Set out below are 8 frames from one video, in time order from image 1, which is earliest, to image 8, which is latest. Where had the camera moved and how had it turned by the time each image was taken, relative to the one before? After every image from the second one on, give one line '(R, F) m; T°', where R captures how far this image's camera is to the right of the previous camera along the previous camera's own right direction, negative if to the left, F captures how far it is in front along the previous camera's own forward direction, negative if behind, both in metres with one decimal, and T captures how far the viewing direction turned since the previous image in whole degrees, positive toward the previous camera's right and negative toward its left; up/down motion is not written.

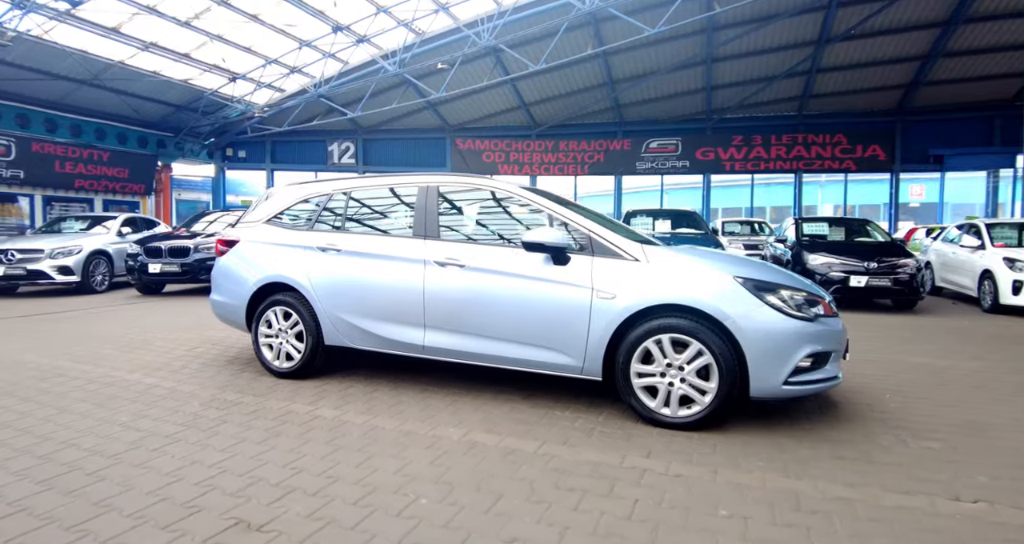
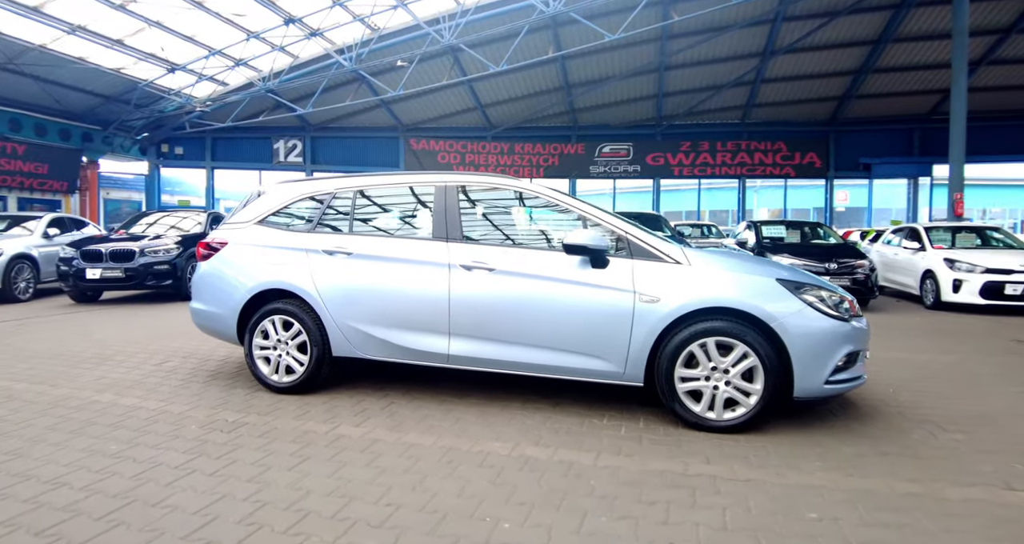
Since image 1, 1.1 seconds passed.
(-0.6, +0.2) m; +6°
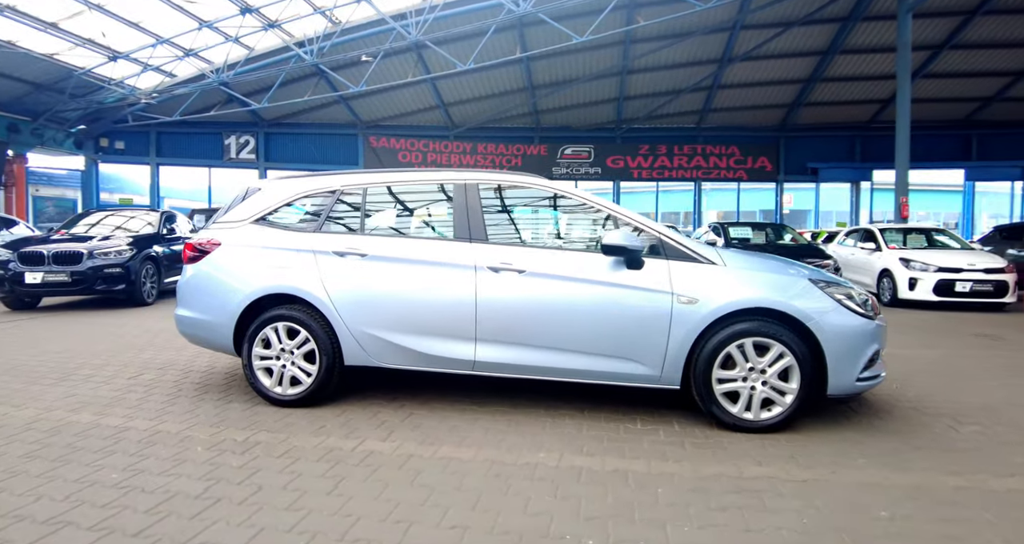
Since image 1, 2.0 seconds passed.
(-0.5, +0.2) m; +5°
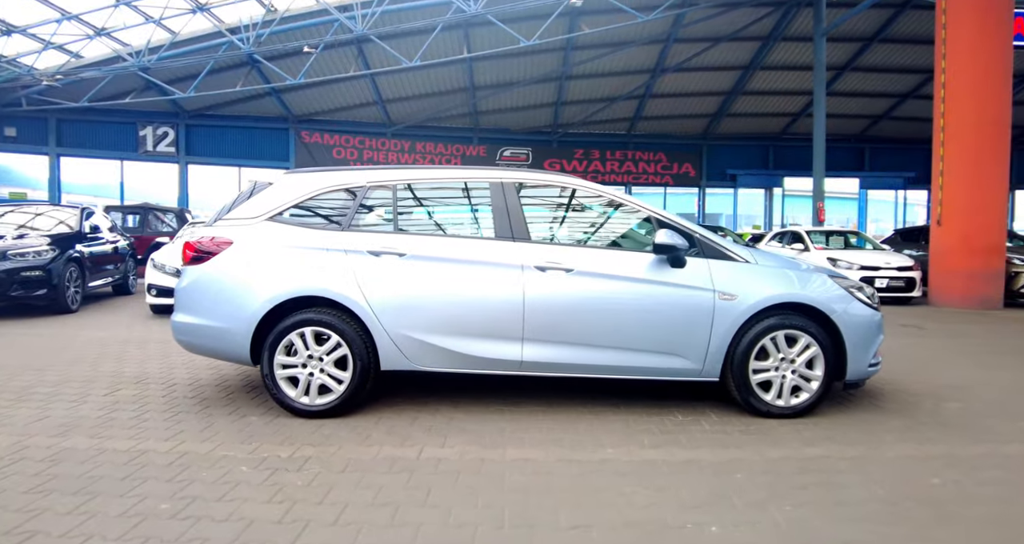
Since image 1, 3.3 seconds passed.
(-0.9, +0.1) m; +9°
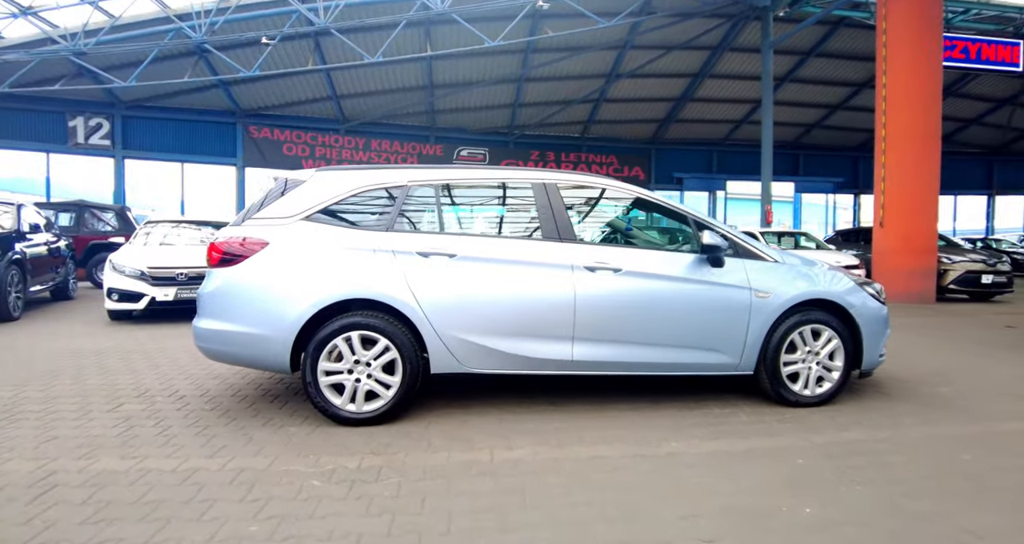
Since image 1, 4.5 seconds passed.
(-0.8, 0.0) m; +6°
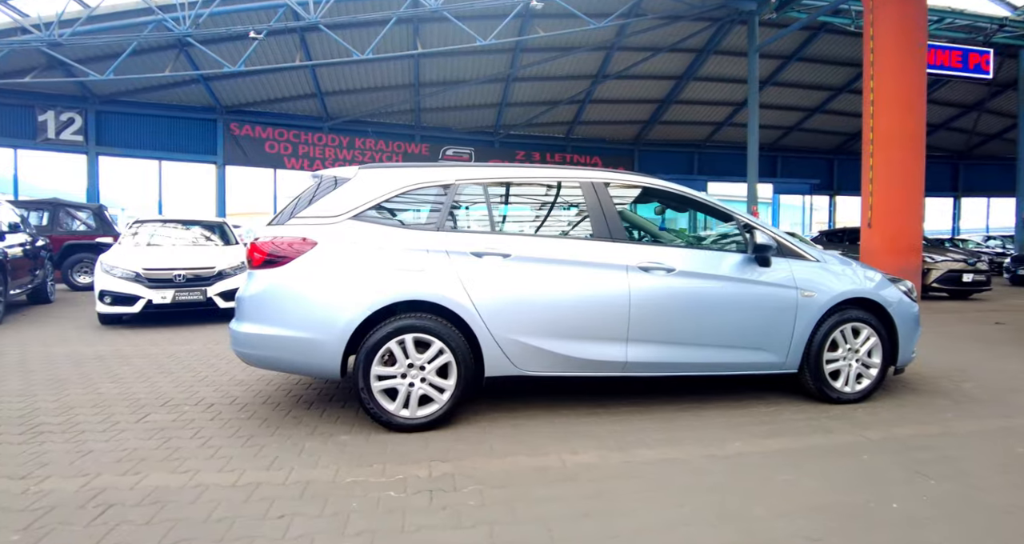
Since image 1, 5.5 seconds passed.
(-0.5, +0.1) m; +3°
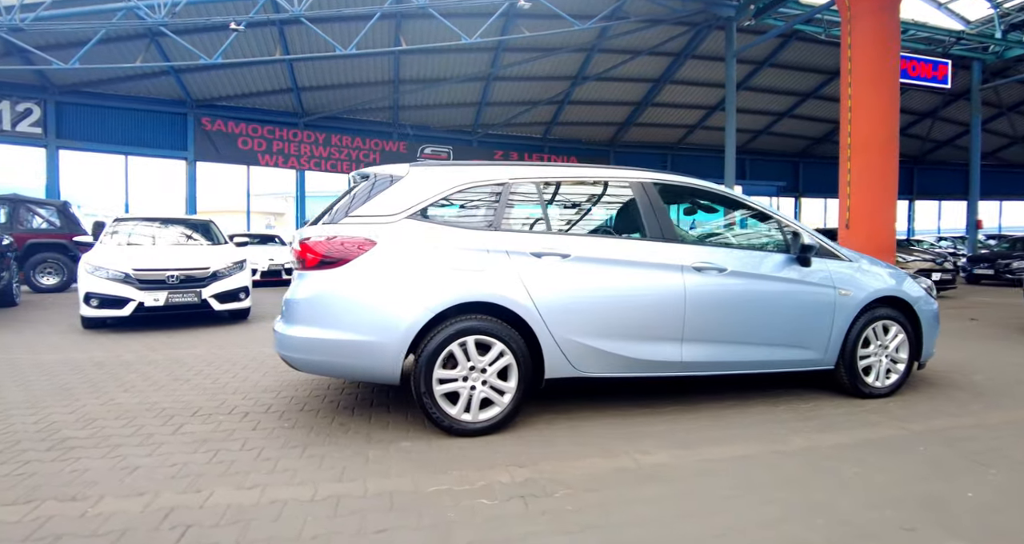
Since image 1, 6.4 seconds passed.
(-0.6, +0.1) m; +4°
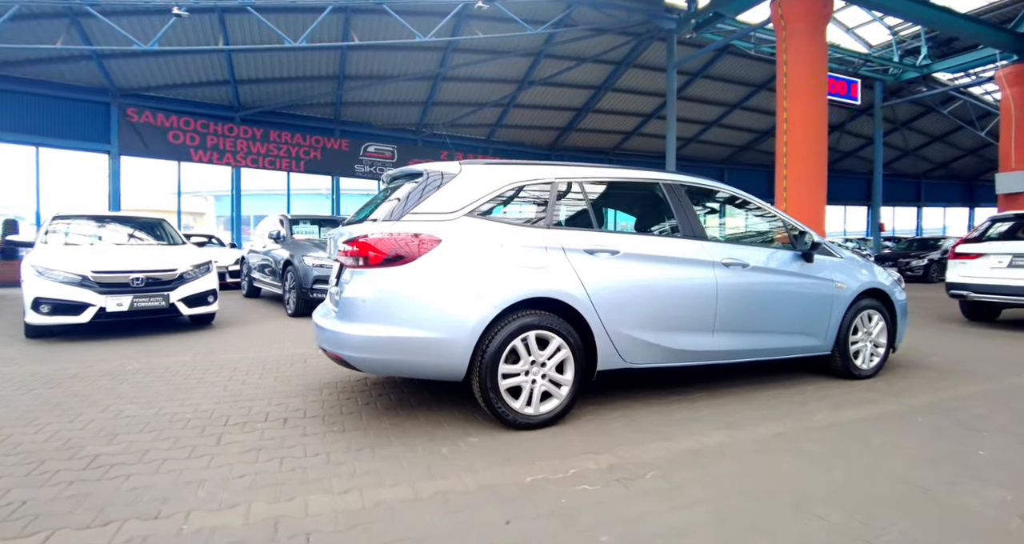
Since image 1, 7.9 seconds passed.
(-0.8, 0.0) m; +8°
